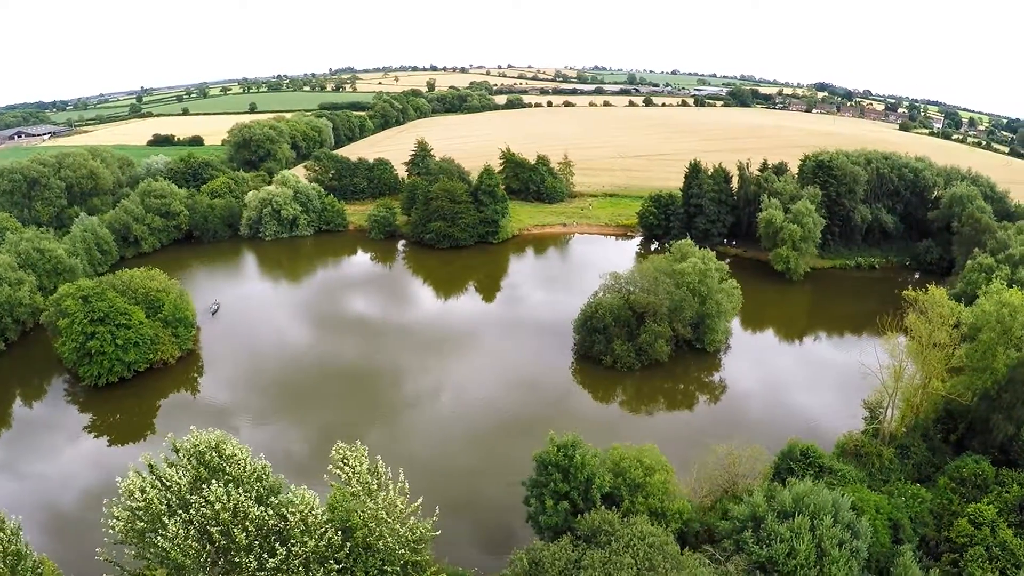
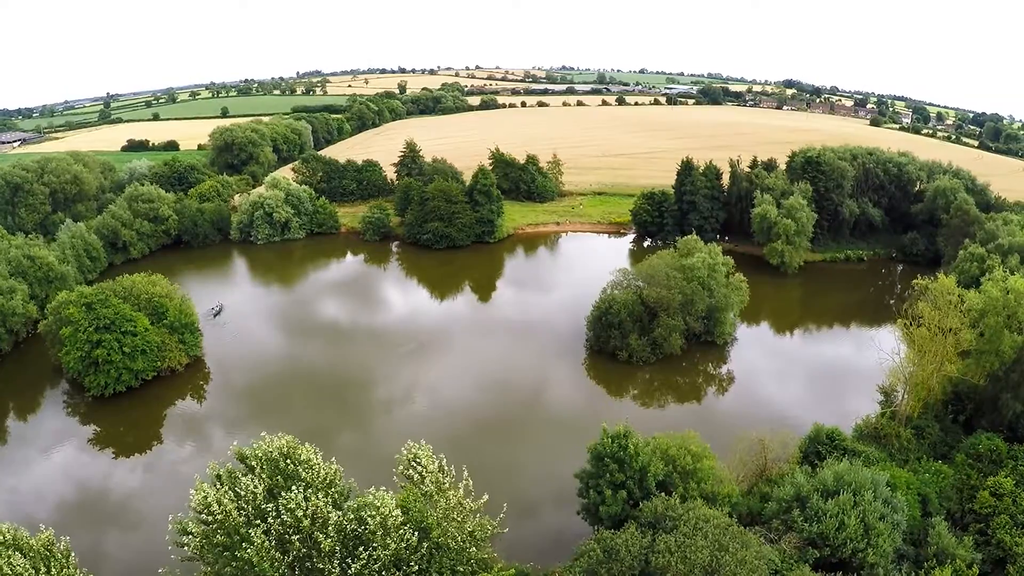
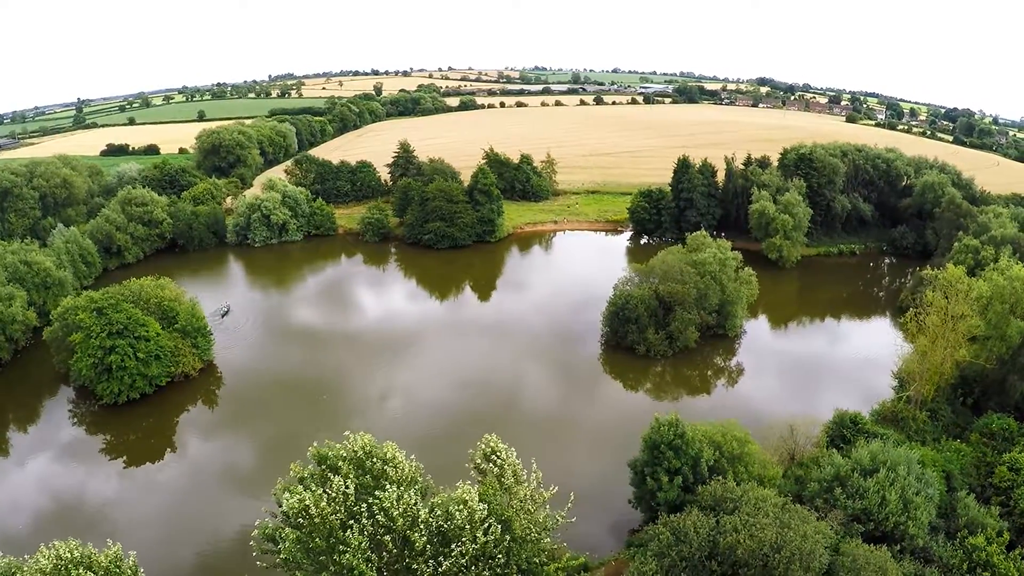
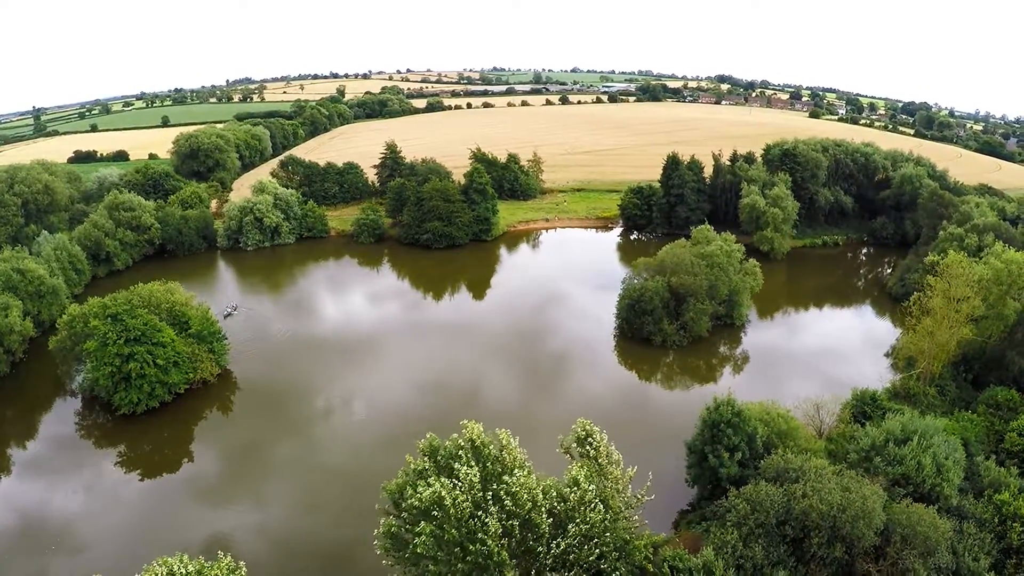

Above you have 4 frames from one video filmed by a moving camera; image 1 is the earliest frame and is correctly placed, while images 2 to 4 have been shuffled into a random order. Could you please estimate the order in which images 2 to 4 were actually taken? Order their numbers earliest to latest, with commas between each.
2, 3, 4
